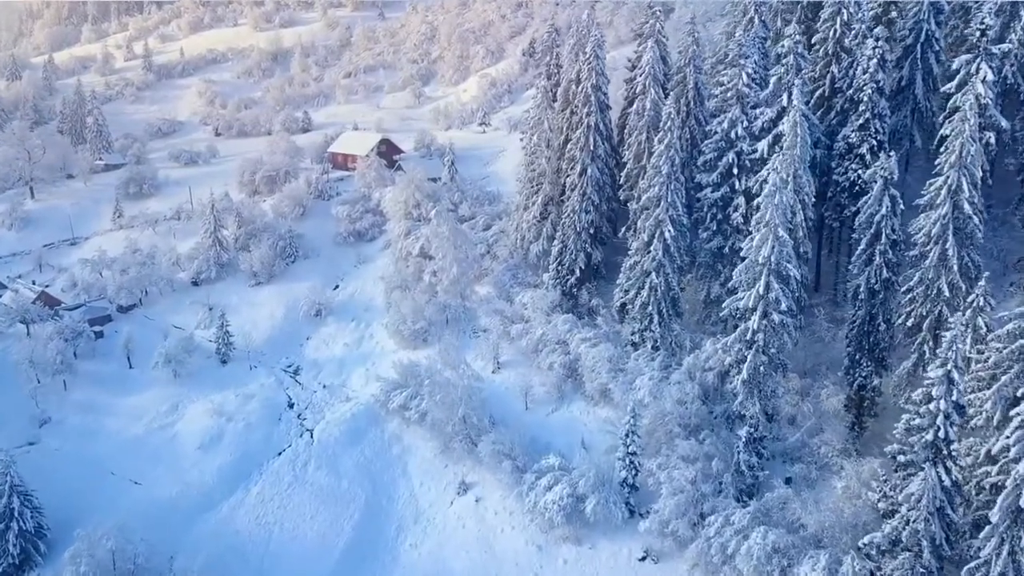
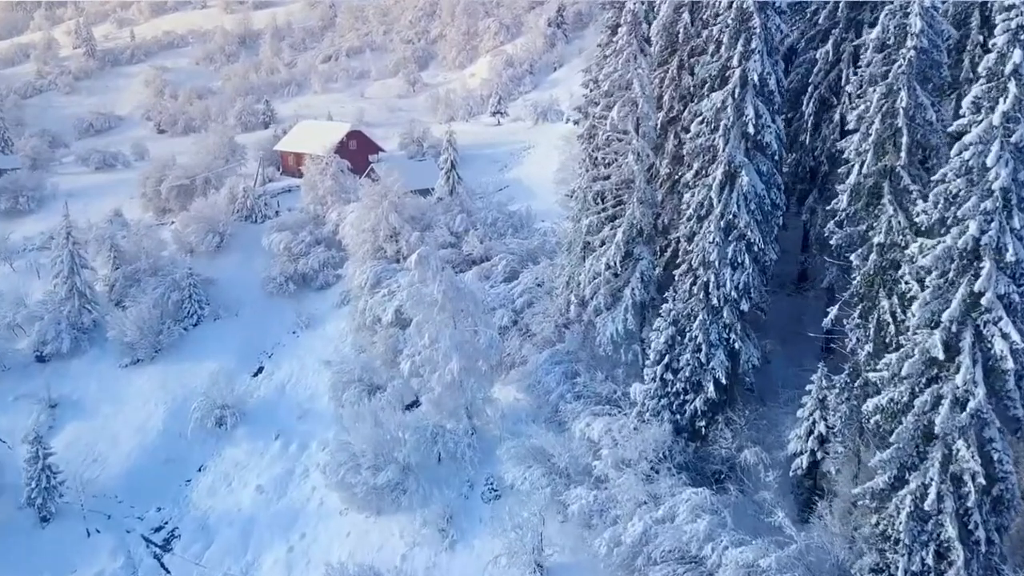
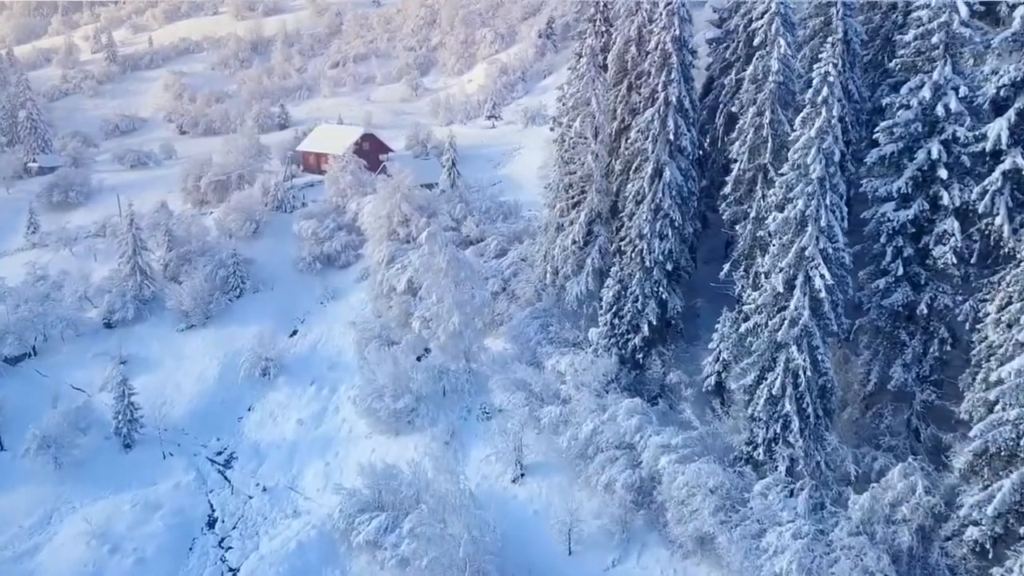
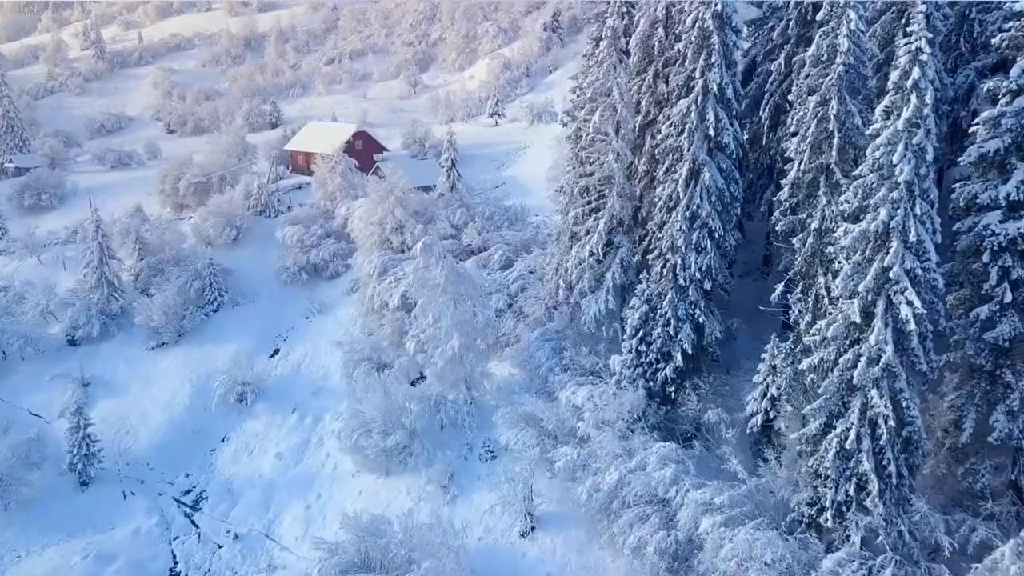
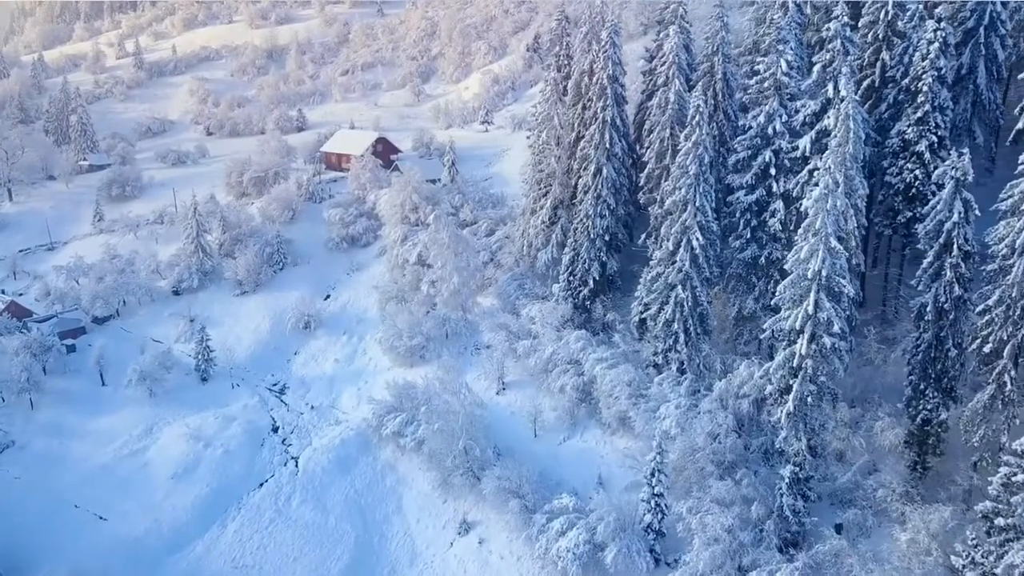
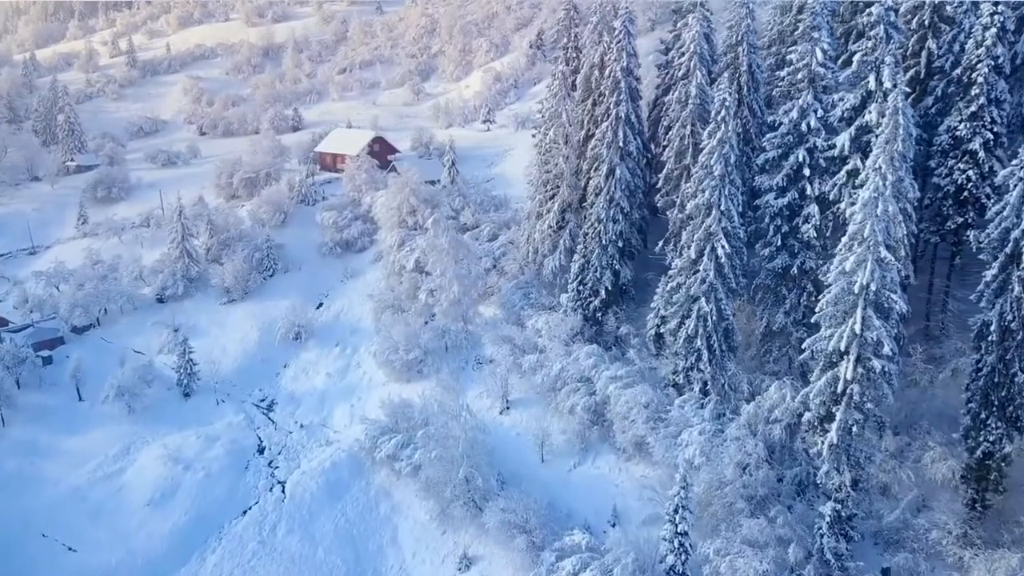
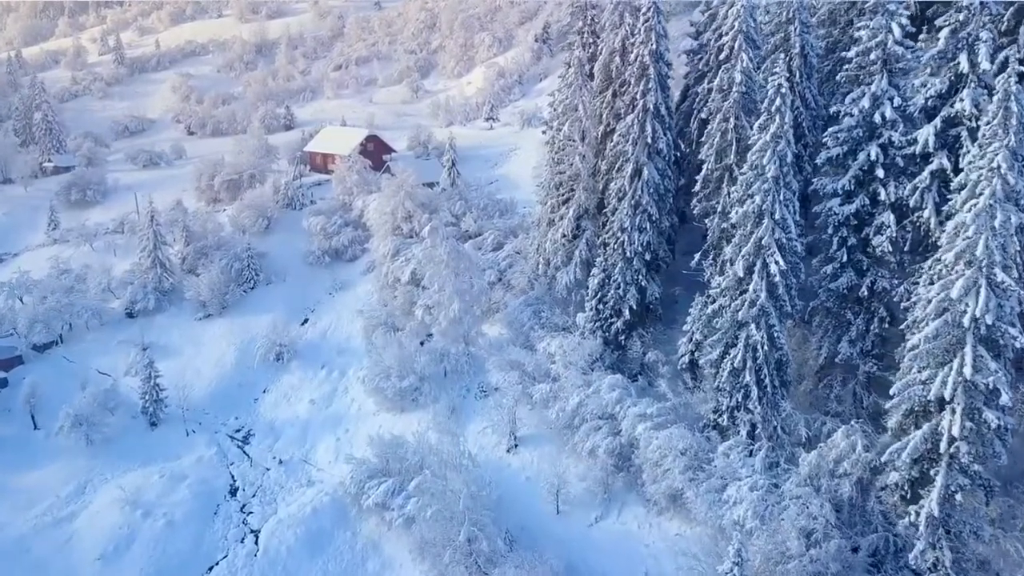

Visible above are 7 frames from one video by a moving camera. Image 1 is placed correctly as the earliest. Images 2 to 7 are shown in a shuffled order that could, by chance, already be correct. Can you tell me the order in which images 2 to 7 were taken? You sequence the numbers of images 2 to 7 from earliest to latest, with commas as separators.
5, 6, 7, 3, 4, 2
